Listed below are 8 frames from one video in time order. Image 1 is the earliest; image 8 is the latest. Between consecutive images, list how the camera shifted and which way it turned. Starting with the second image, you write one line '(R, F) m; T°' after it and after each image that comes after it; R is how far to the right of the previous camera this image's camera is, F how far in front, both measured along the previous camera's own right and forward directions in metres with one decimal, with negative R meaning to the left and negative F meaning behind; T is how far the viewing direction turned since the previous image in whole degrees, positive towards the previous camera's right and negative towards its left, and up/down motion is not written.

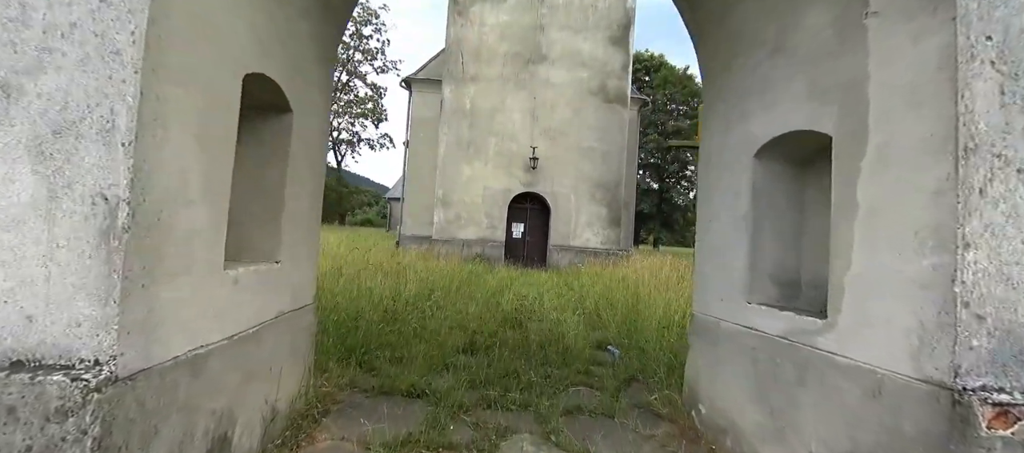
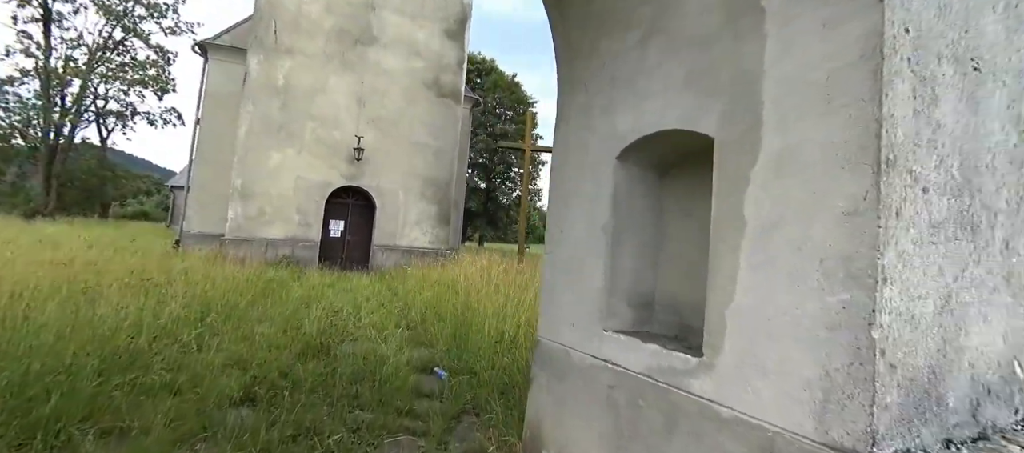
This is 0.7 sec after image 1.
(+0.1, +0.6) m; +22°
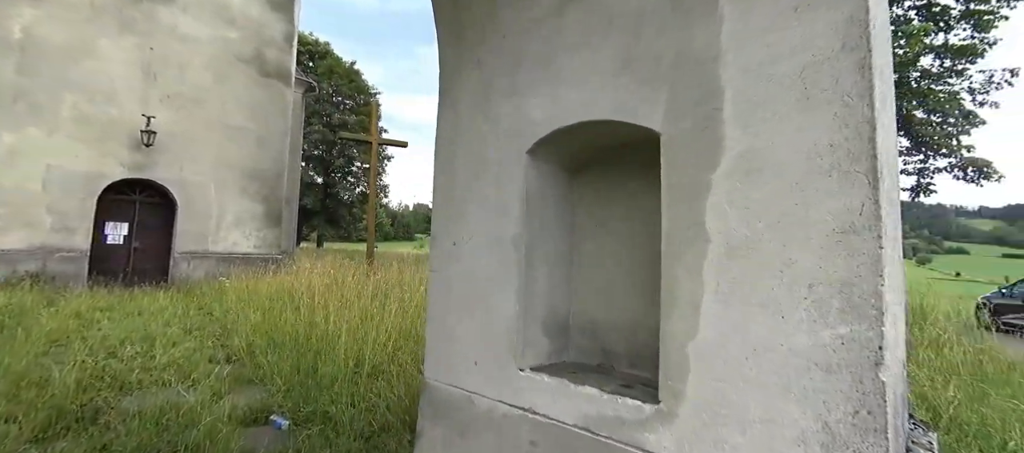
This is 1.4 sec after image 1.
(-0.1, +0.4) m; +20°
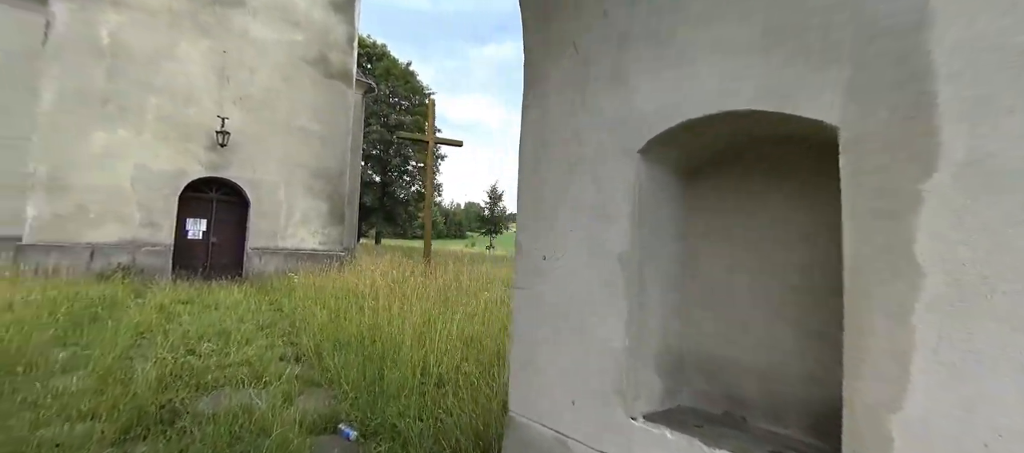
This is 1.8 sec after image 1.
(-0.2, +0.2) m; -6°
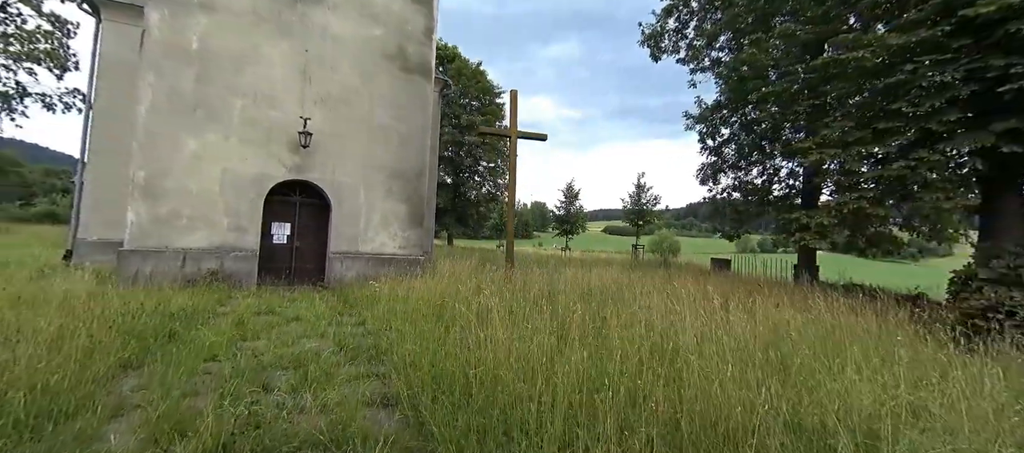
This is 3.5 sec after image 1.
(-0.6, +1.1) m; -9°
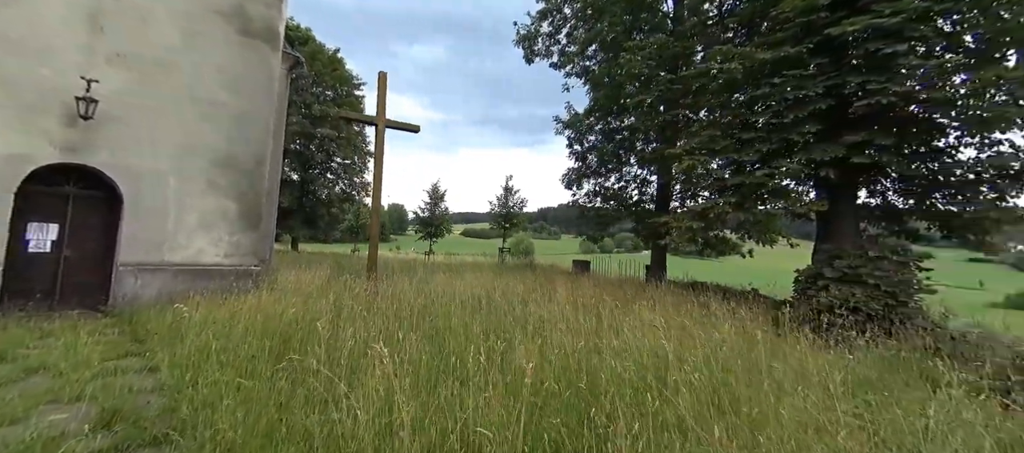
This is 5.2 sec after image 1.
(-0.2, +1.0) m; +18°
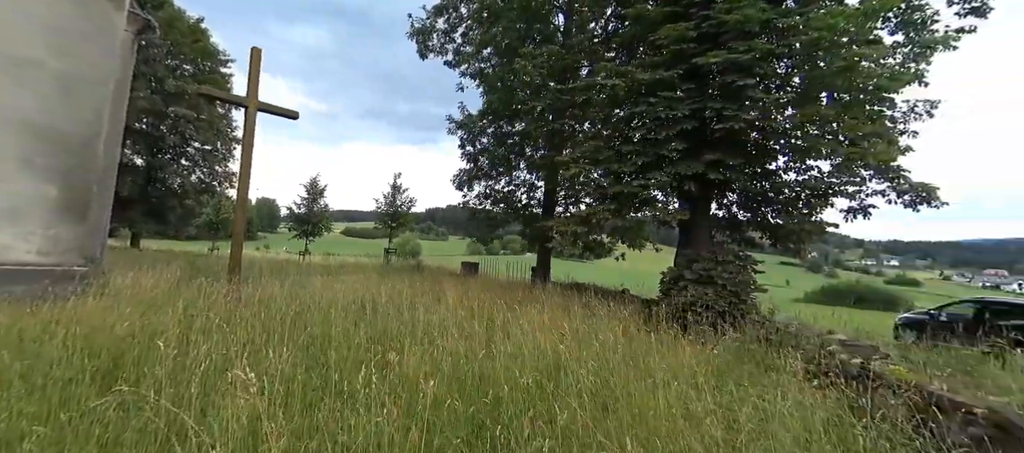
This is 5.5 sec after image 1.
(0.0, +0.1) m; +14°
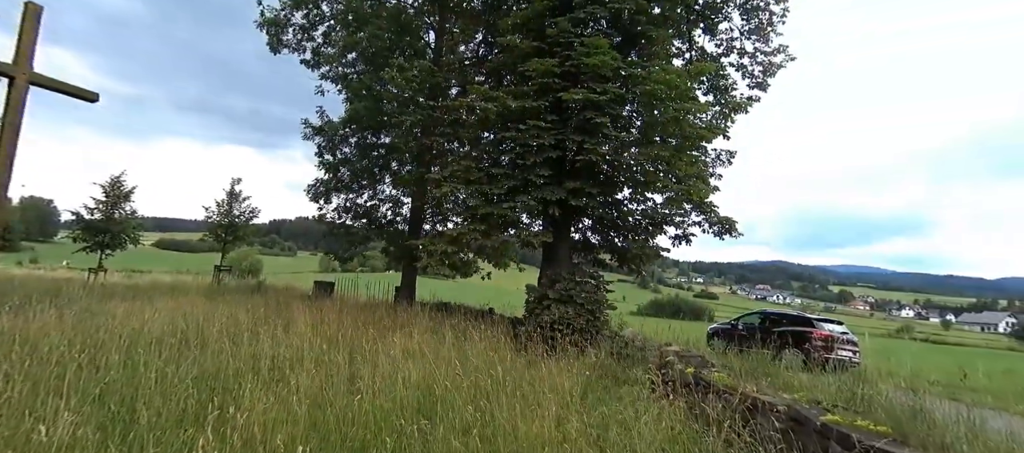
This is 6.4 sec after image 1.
(-0.1, +0.1) m; +18°
